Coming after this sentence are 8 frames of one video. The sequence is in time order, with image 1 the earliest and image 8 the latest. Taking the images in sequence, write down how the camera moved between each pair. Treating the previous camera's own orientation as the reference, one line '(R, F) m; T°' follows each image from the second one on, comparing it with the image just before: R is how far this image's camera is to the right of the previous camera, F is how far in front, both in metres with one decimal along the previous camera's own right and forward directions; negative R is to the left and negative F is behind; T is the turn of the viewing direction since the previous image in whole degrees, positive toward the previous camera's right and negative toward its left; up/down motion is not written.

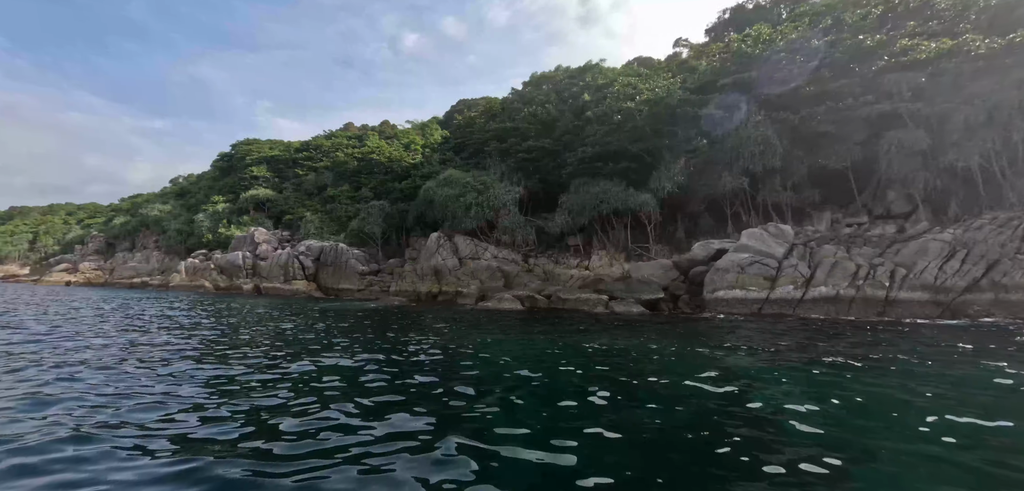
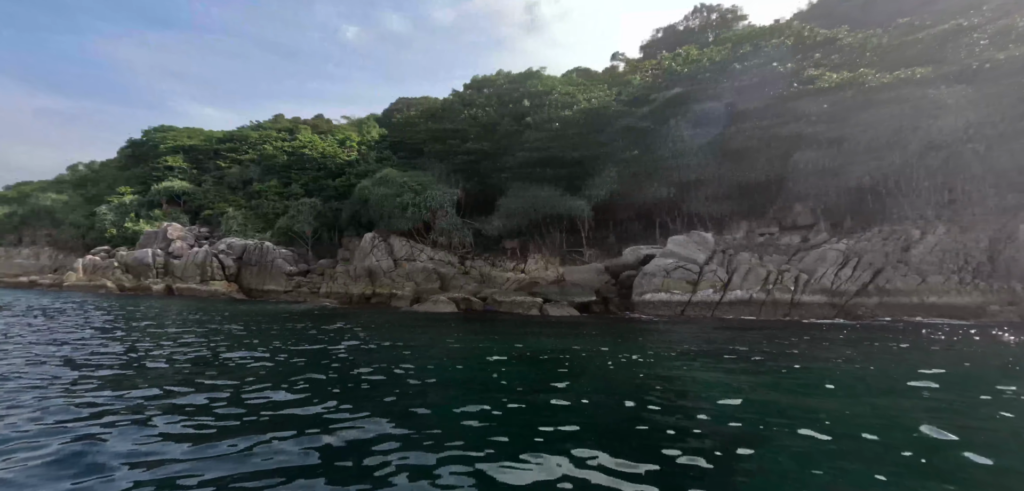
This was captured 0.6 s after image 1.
(-0.8, 0.0) m; +9°
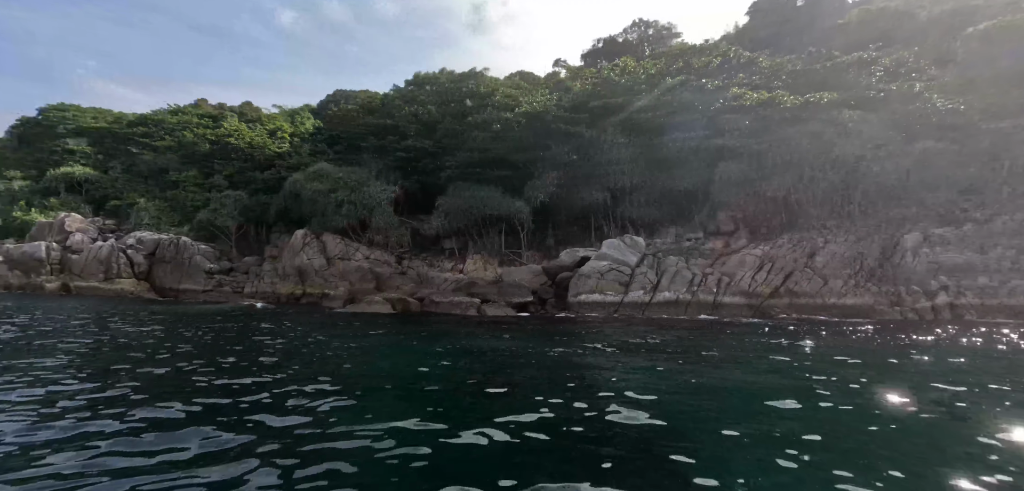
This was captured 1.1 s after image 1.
(-0.8, 0.0) m; +9°
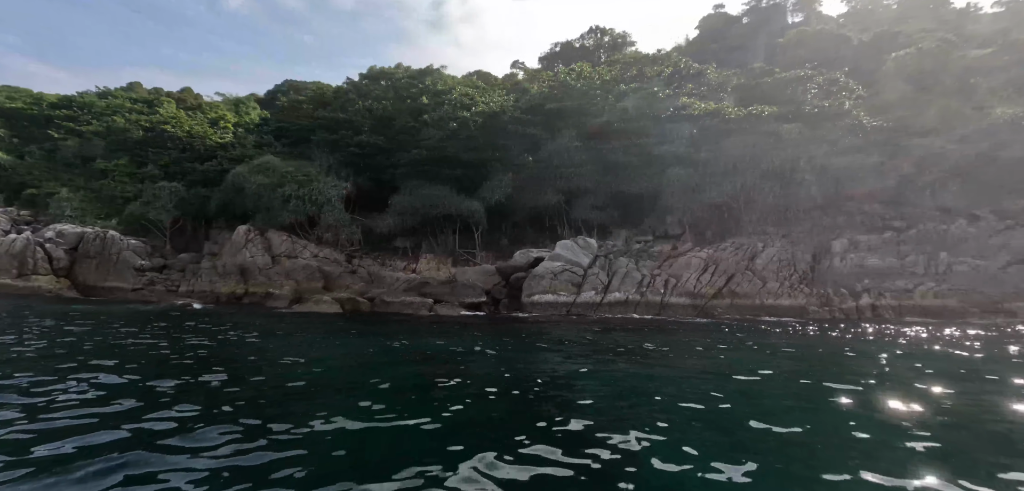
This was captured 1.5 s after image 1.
(-0.6, +0.1) m; +7°
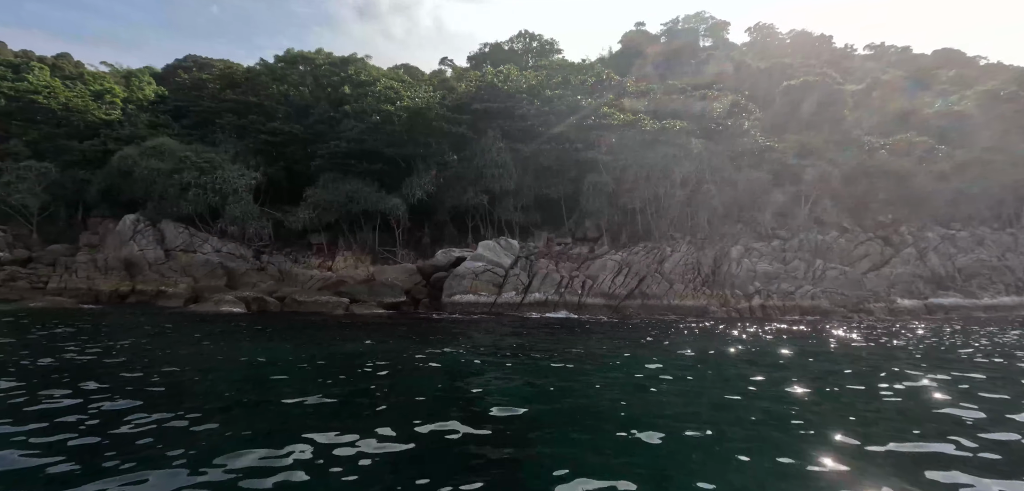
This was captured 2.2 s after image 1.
(-1.0, +0.1) m; +11°
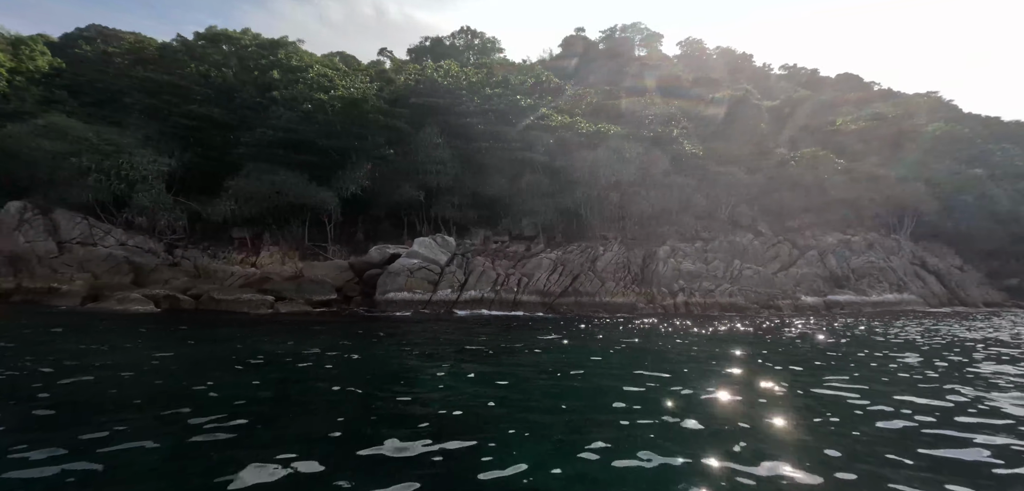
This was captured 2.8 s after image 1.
(-0.8, +0.1) m; +9°
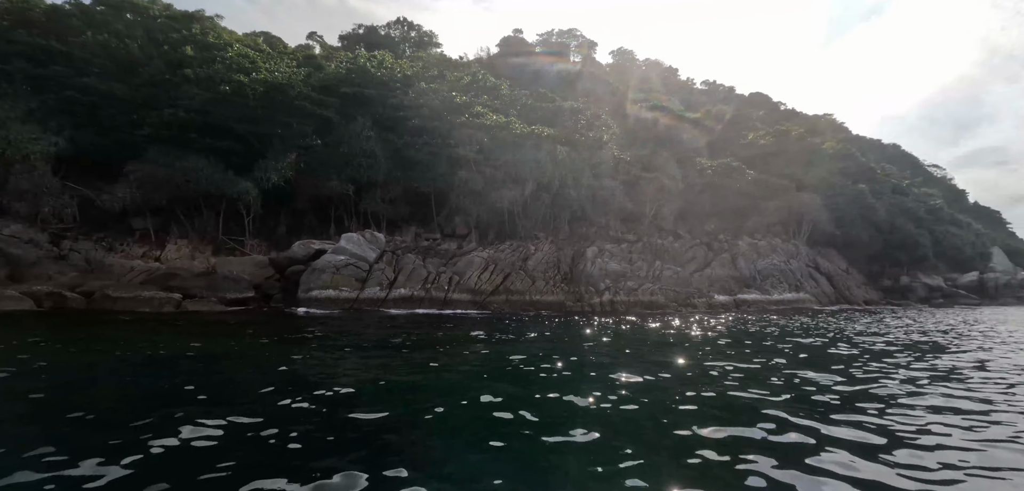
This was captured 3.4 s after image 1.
(-0.9, +0.1) m; +10°
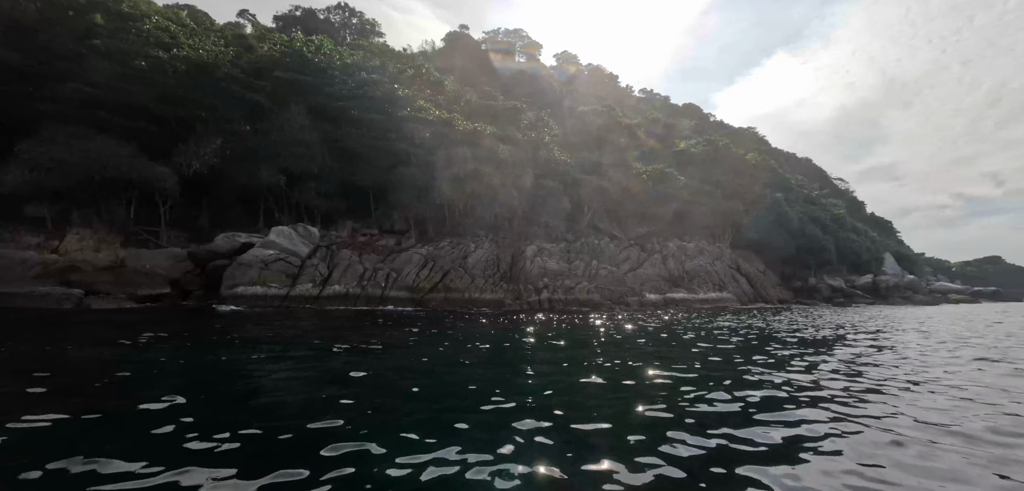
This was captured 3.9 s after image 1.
(-0.7, +0.1) m; +8°
